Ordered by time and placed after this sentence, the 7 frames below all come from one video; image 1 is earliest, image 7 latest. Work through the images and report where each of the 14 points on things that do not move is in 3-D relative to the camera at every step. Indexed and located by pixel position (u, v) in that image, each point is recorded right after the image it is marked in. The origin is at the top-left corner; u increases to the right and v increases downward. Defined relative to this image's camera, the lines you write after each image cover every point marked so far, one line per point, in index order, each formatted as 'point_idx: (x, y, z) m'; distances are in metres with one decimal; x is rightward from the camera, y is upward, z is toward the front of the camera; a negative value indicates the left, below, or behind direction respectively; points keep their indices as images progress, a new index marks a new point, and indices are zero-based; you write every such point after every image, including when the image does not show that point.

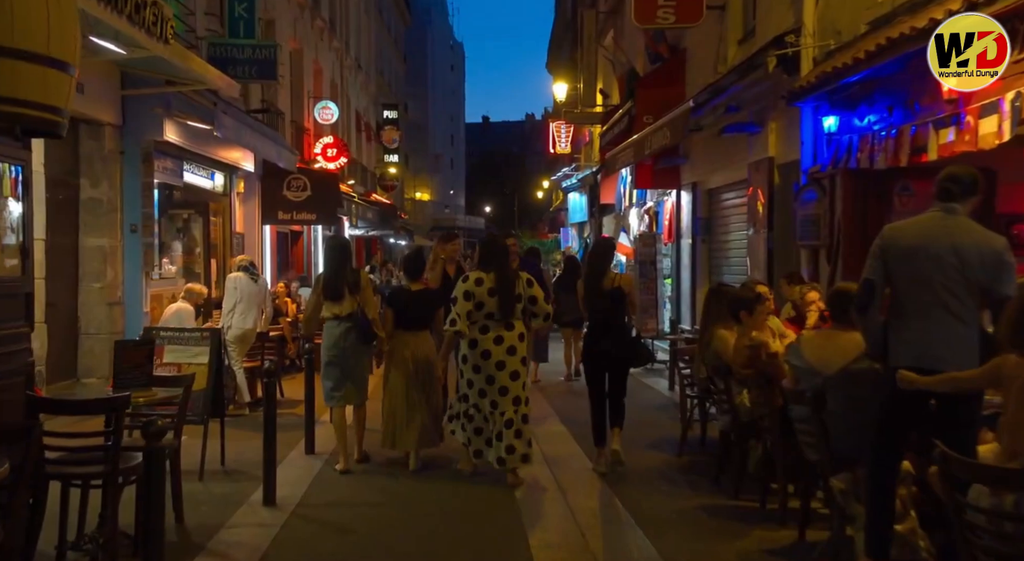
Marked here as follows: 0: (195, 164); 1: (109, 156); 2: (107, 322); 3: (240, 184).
0: (-4.8, +1.8, +15.1) m
1: (-4.8, +1.5, +11.9) m
2: (-4.8, -0.5, +11.8) m
3: (-4.7, +1.7, +17.4) m
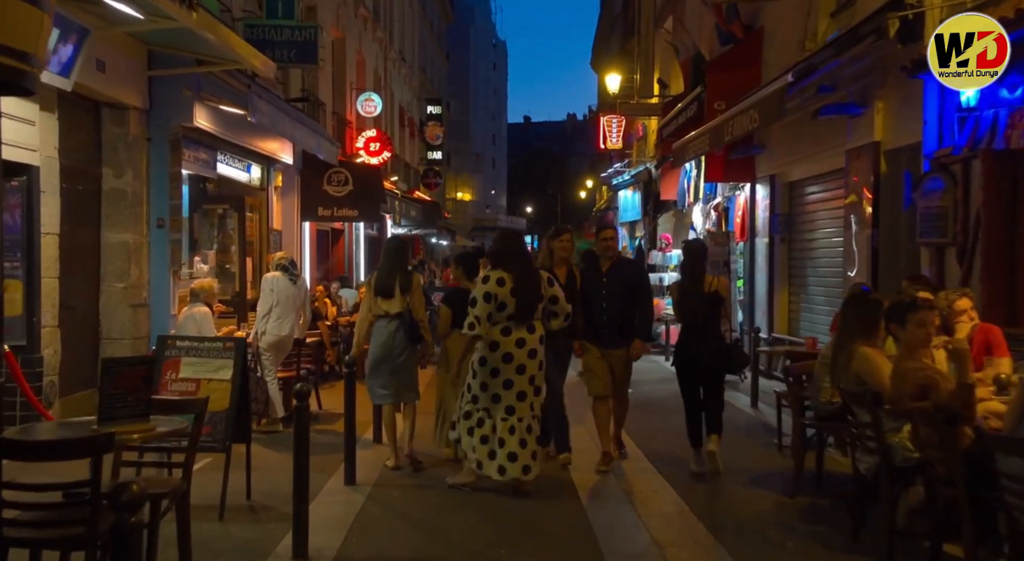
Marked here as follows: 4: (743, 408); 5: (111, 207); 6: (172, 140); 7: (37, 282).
0: (-4.0, +1.8, +14.1) m
1: (-4.1, +1.5, +10.8) m
2: (-4.1, -0.5, +10.8) m
3: (-3.8, +1.7, +16.4) m
4: (+2.4, -1.3, +10.4) m
5: (-4.3, +0.8, +10.7) m
6: (-3.8, +1.6, +11.2) m
7: (-4.2, 0.0, +8.7) m
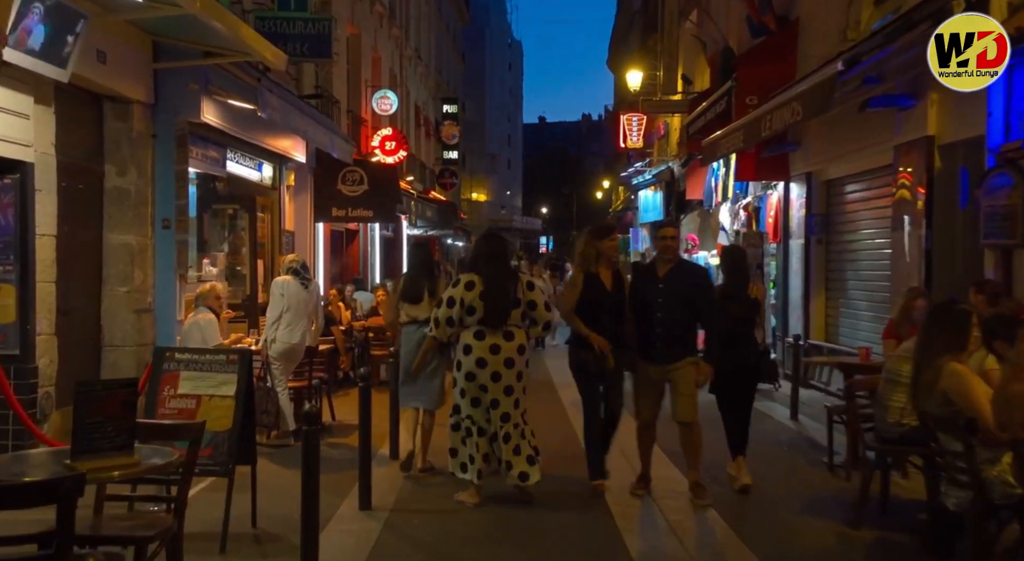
0: (-3.7, +1.7, +13.5) m
1: (-3.8, +1.5, +10.3) m
2: (-3.9, -0.5, +10.2) m
3: (-3.5, +1.6, +15.8) m
4: (+2.7, -1.4, +9.8) m
5: (-4.1, +0.8, +10.2) m
6: (-3.6, +1.5, +10.6) m
7: (-3.9, 0.0, +8.2) m
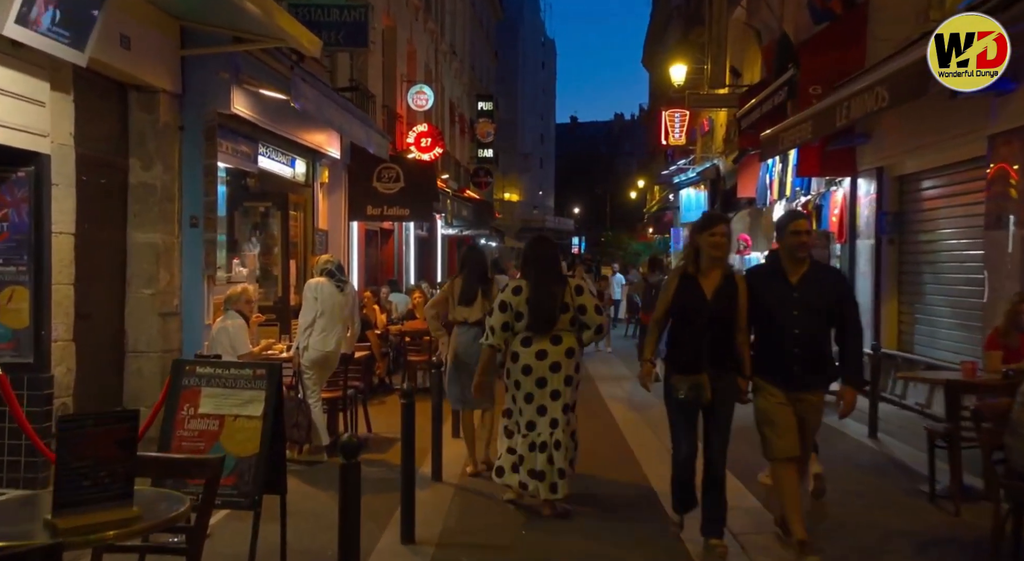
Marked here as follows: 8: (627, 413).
0: (-3.1, +1.7, +12.9) m
1: (-3.4, +1.4, +9.6) m
2: (-3.4, -0.5, +9.6) m
3: (-2.9, +1.6, +15.2) m
4: (+3.1, -1.4, +8.9) m
5: (-3.6, +0.7, +9.6) m
6: (-3.1, +1.5, +10.0) m
7: (-3.5, -0.1, +7.6) m
8: (+1.5, -1.7, +13.5) m
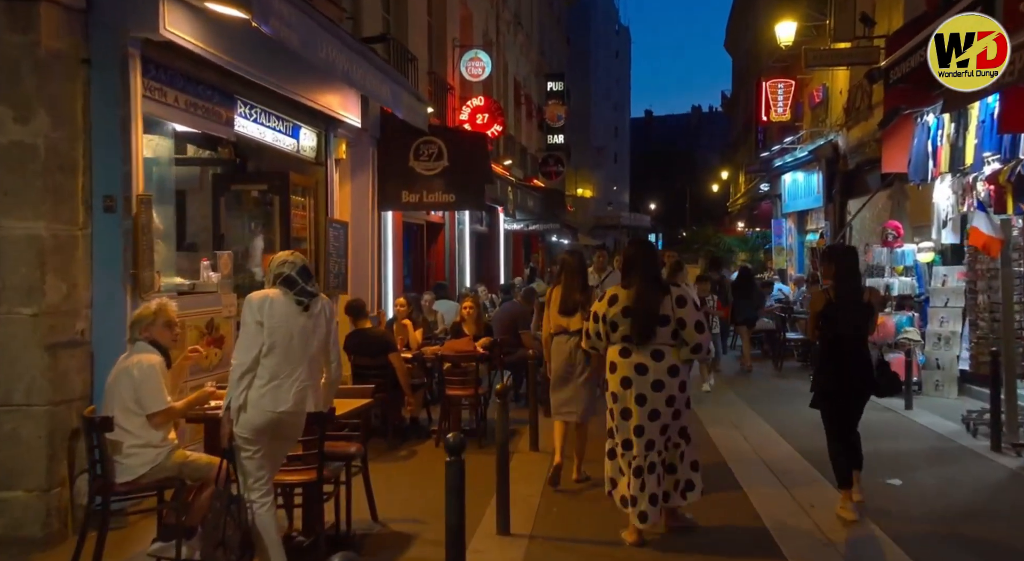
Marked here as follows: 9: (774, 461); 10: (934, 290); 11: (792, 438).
0: (-2.4, +1.6, +9.5) m
1: (-2.9, +1.4, +6.3) m
2: (-2.9, -0.6, +6.2) m
3: (-2.0, +1.6, +11.7) m
4: (+3.5, -1.4, +5.1) m
5: (-3.1, +0.7, +6.2) m
6: (-2.6, +1.4, +6.6) m
7: (-3.2, -0.1, +4.2) m
8: (+2.2, -1.7, +9.7) m
9: (+2.5, -1.8, +9.3) m
10: (+5.3, -0.1, +12.6) m
11: (+3.0, -1.7, +10.6) m
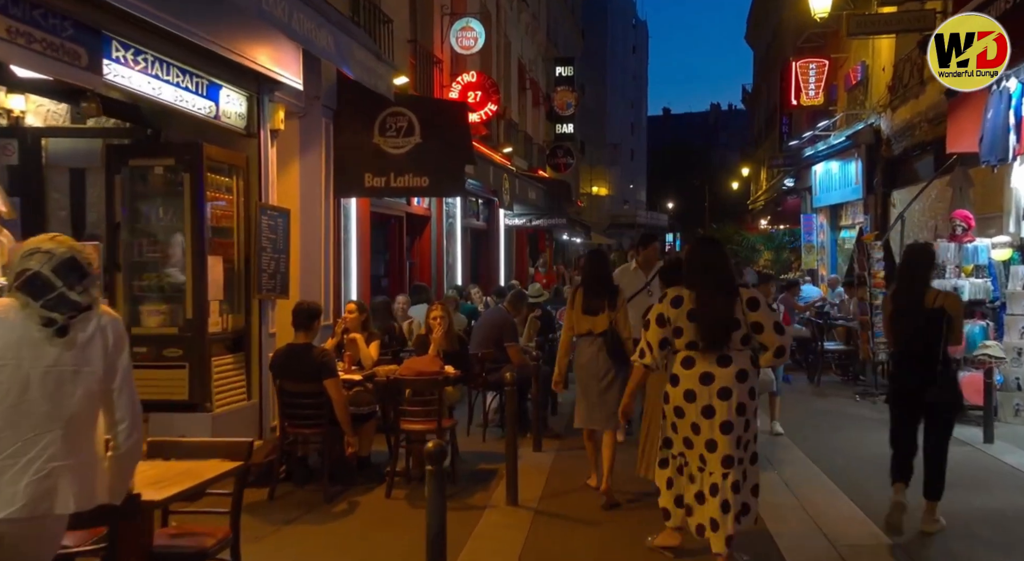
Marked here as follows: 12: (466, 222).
0: (-2.6, +1.6, +7.3) m
1: (-3.1, +1.4, +4.0) m
2: (-3.2, -0.6, +4.0) m
3: (-2.1, +1.5, +9.5) m
4: (+3.3, -1.4, +2.8) m
5: (-3.4, +0.7, +4.0) m
6: (-2.8, +1.4, +4.4) m
7: (-3.5, -0.2, +2.0) m
8: (+2.0, -1.7, +7.4) m
9: (+2.3, -1.8, +7.0) m
10: (+5.1, -0.1, +10.2) m
11: (+2.8, -1.7, +8.3) m
12: (-0.8, +1.1, +17.6) m
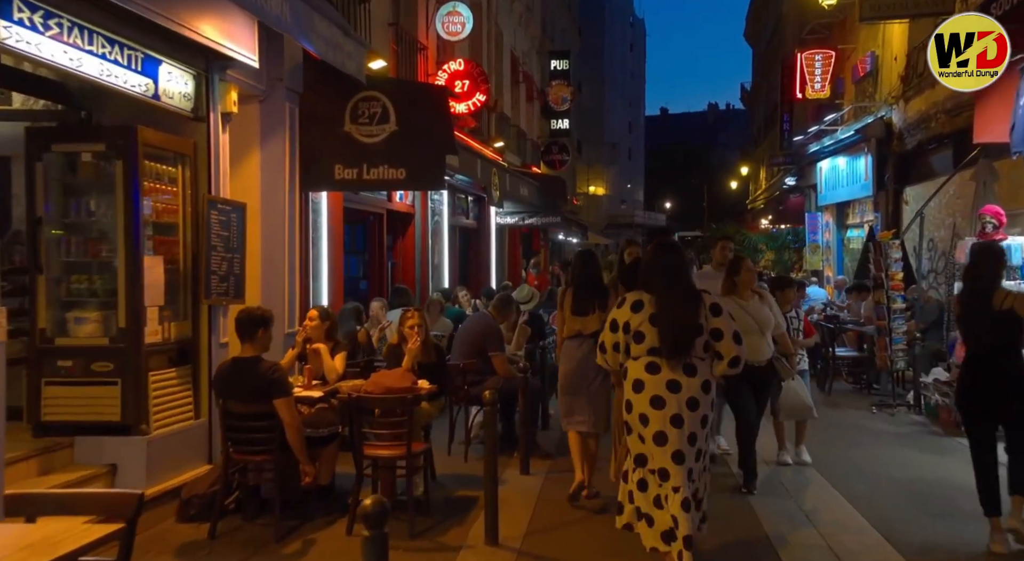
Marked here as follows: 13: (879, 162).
0: (-2.7, +1.6, +6.2) m
1: (-3.3, +1.3, +3.0) m
2: (-3.3, -0.7, +3.0) m
3: (-2.3, +1.5, +8.5) m
4: (+3.1, -1.5, +1.8) m
5: (-3.5, +0.6, +3.0) m
6: (-2.9, +1.4, +3.3) m
7: (-3.6, -0.2, +1.0) m
8: (+1.9, -1.8, +6.4) m
9: (+2.2, -1.8, +6.0) m
10: (+5.0, -0.2, +9.2) m
11: (+2.7, -1.7, +7.2) m
12: (-1.0, +1.0, +16.6) m
13: (+6.2, +2.0, +17.1) m
